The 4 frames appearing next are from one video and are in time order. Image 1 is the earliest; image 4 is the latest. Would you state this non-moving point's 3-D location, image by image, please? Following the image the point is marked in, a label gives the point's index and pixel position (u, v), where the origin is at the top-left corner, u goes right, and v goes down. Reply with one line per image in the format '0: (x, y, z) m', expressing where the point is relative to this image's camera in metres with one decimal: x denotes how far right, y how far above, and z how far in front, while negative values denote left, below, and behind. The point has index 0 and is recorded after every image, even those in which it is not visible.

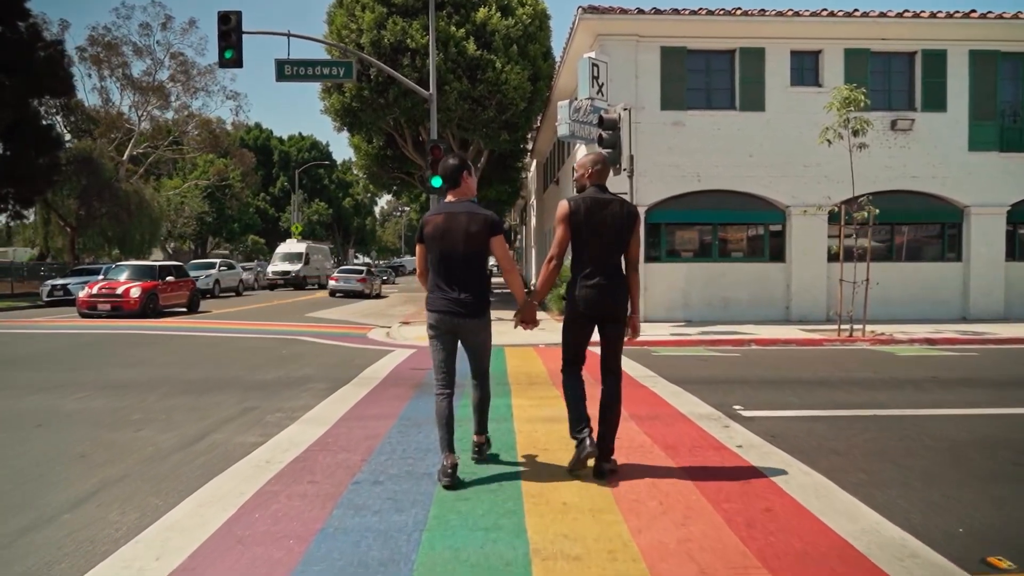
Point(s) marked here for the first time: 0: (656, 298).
0: (+3.6, -0.2, +19.0) m
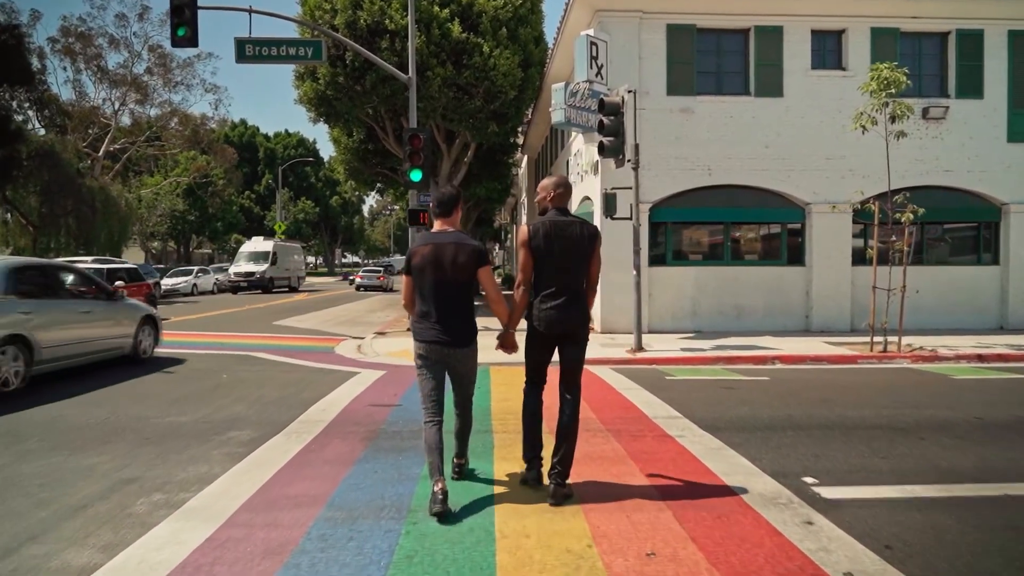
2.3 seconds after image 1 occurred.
0: (+3.3, -0.4, +17.0) m
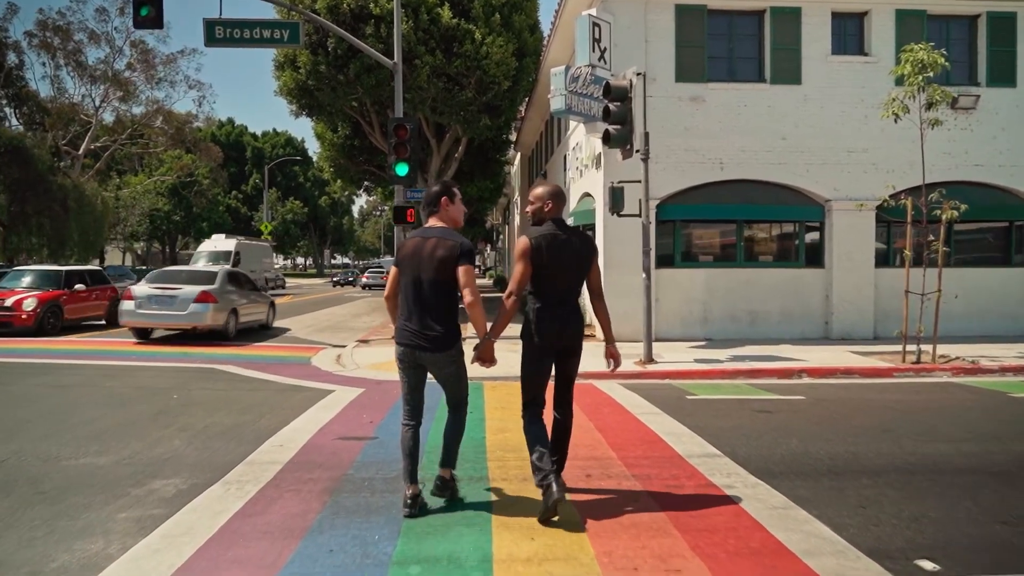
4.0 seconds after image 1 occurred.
0: (+3.2, -0.5, +15.6) m
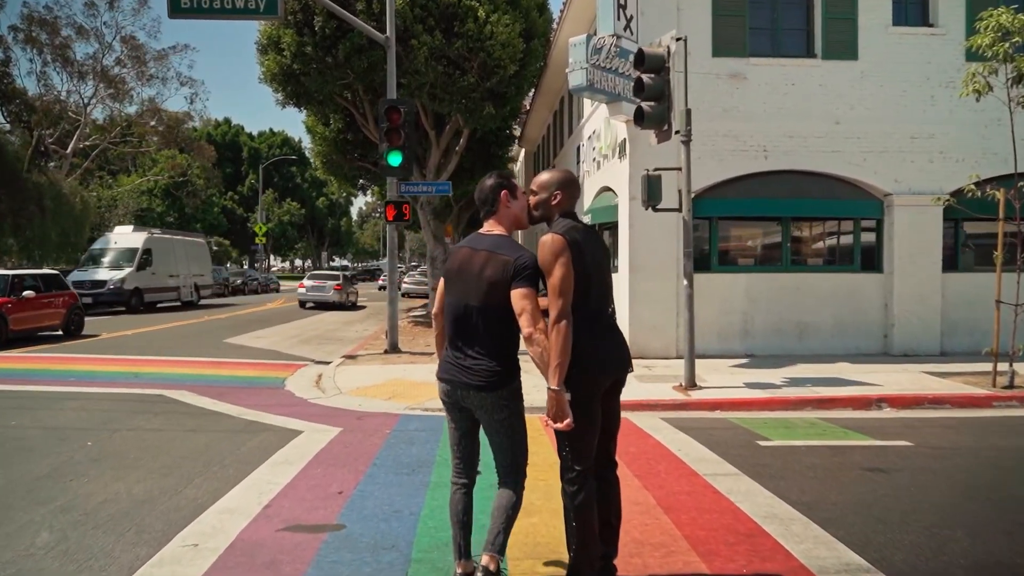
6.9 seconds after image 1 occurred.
0: (+3.4, -0.6, +13.4) m
